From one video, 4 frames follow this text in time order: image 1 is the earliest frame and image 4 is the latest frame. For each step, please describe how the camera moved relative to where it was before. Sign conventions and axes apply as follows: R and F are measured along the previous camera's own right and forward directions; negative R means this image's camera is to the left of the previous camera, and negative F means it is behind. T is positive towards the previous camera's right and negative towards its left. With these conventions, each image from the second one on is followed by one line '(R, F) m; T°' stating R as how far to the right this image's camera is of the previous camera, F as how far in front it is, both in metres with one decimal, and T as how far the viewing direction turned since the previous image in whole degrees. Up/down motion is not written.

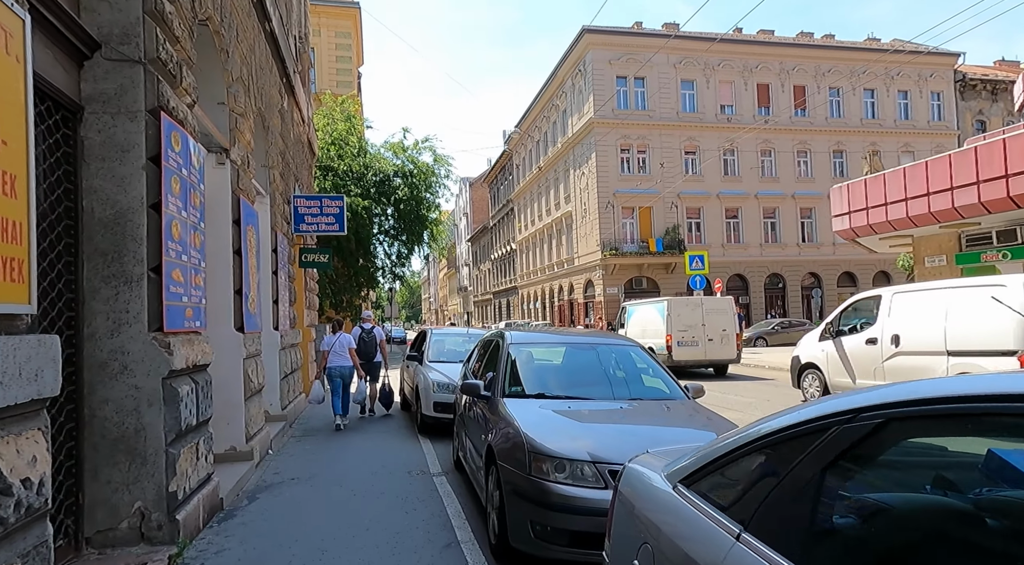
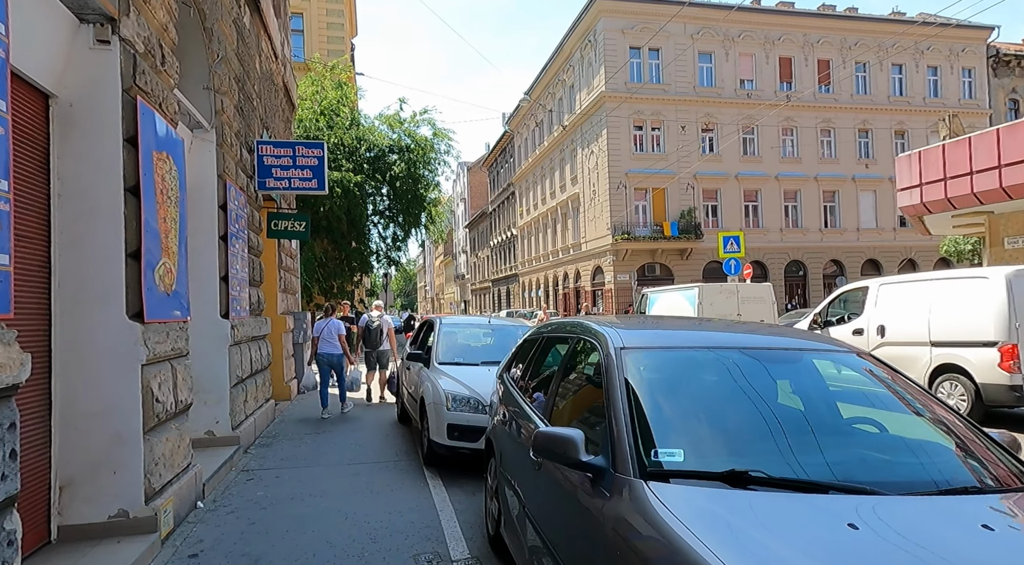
(-0.5, +2.7) m; 0°
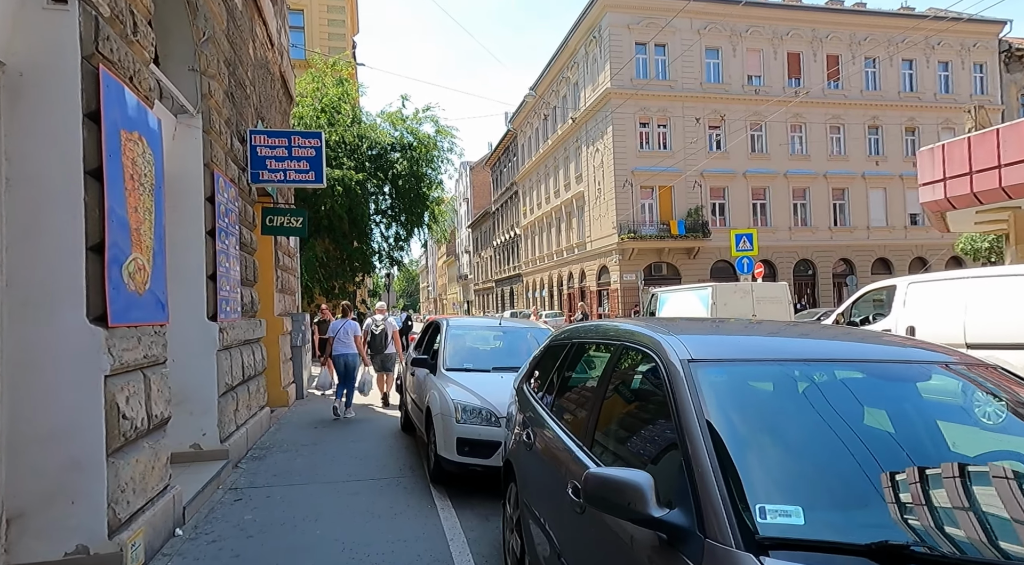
(-0.1, +0.6) m; 0°
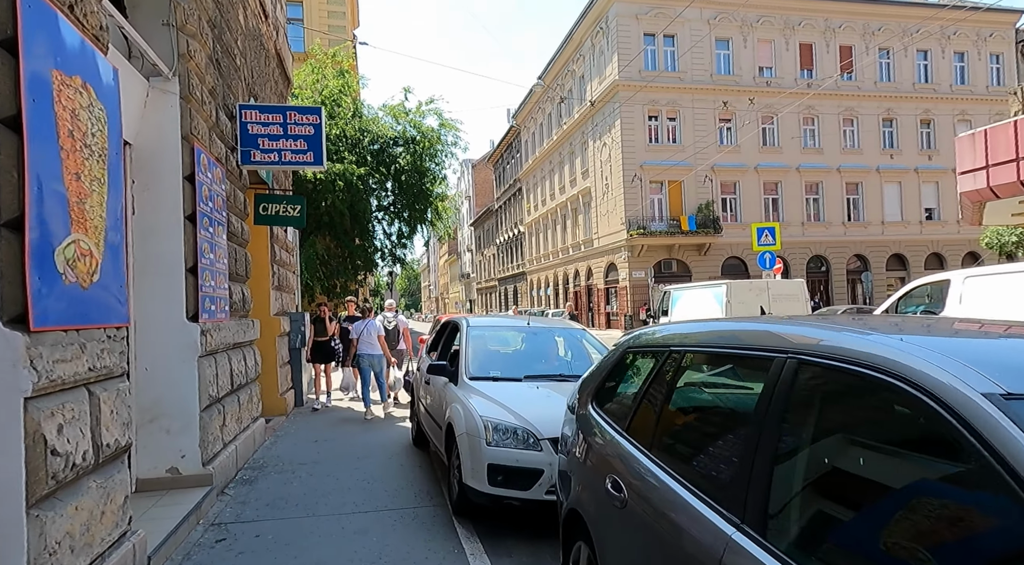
(-0.3, +1.0) m; 0°
